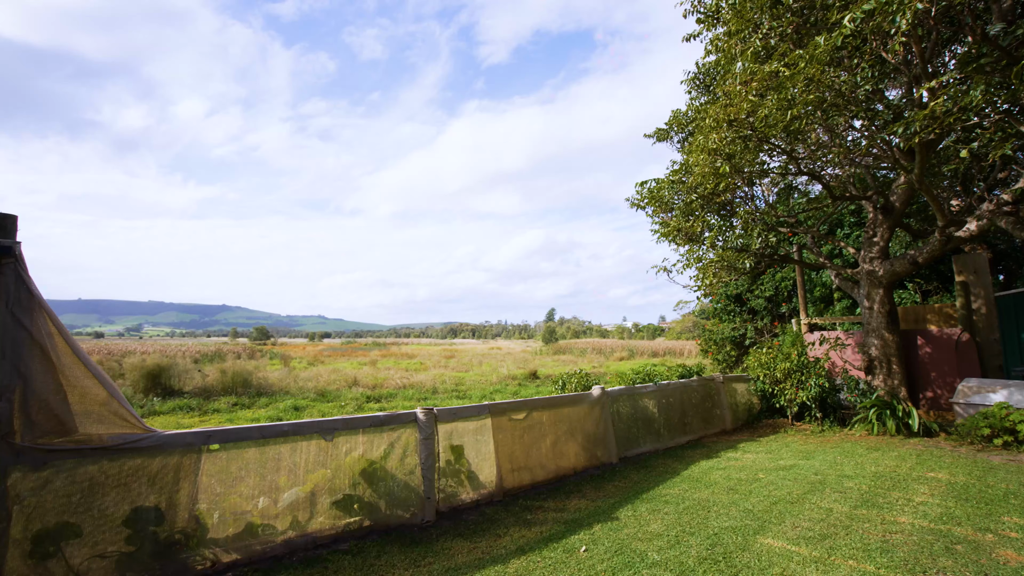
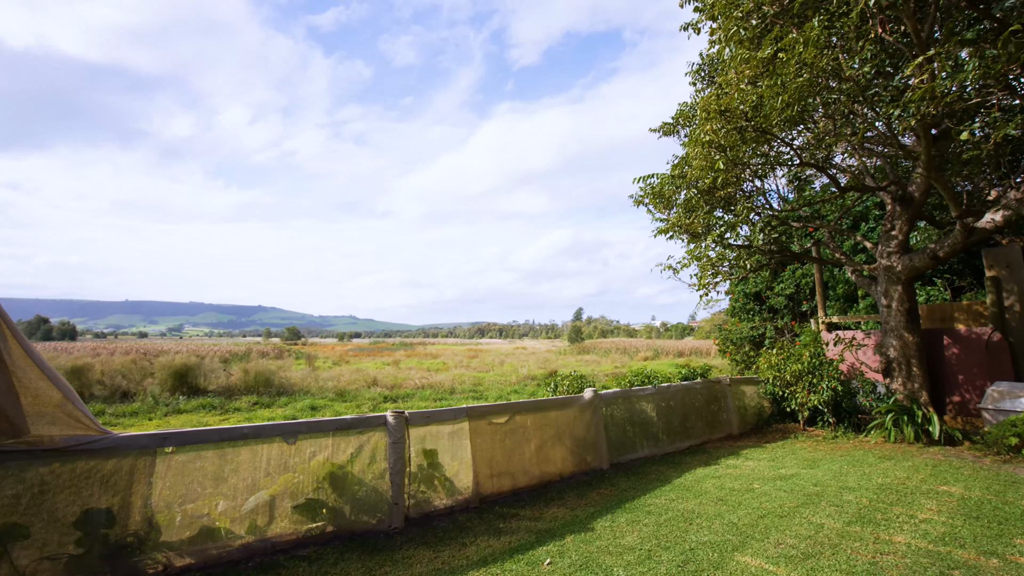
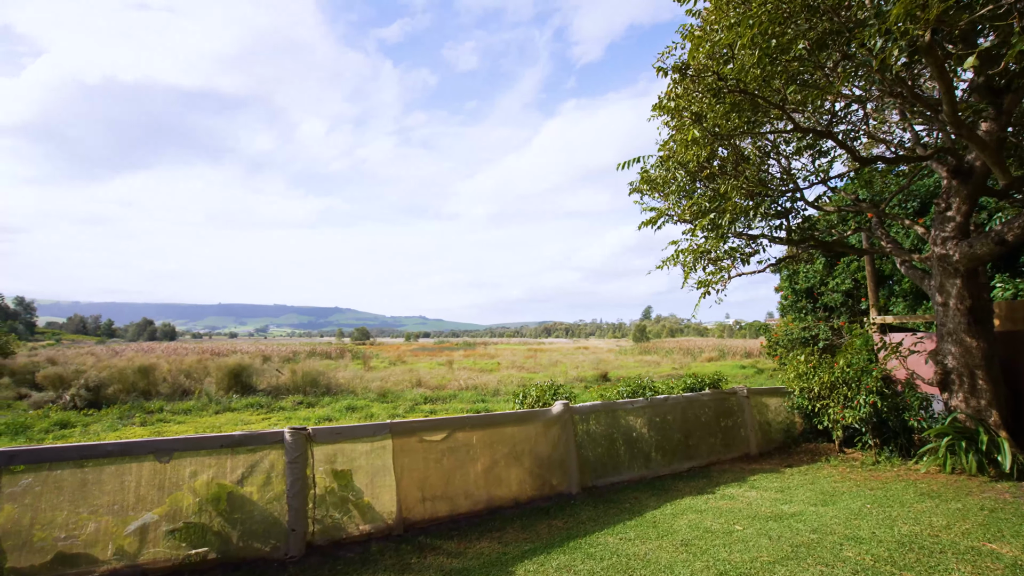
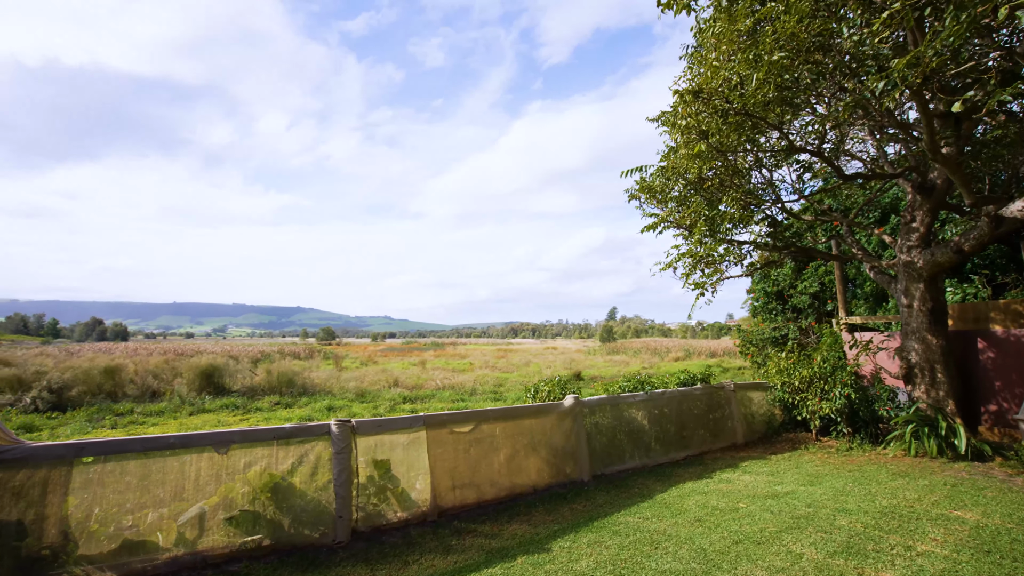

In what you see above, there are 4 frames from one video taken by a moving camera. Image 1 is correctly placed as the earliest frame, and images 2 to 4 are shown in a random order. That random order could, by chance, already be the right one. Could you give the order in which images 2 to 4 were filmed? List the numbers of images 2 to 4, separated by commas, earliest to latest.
2, 4, 3
